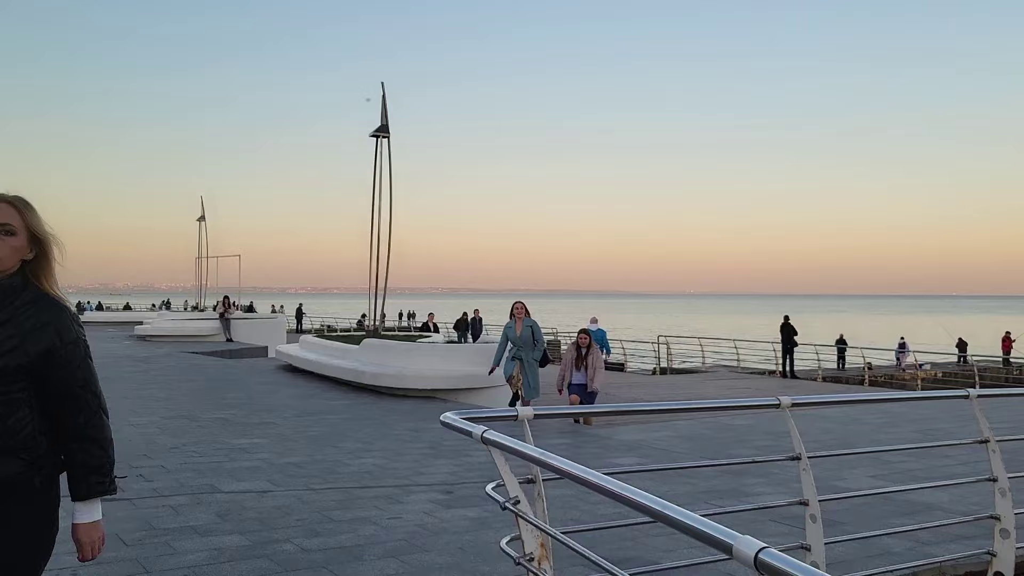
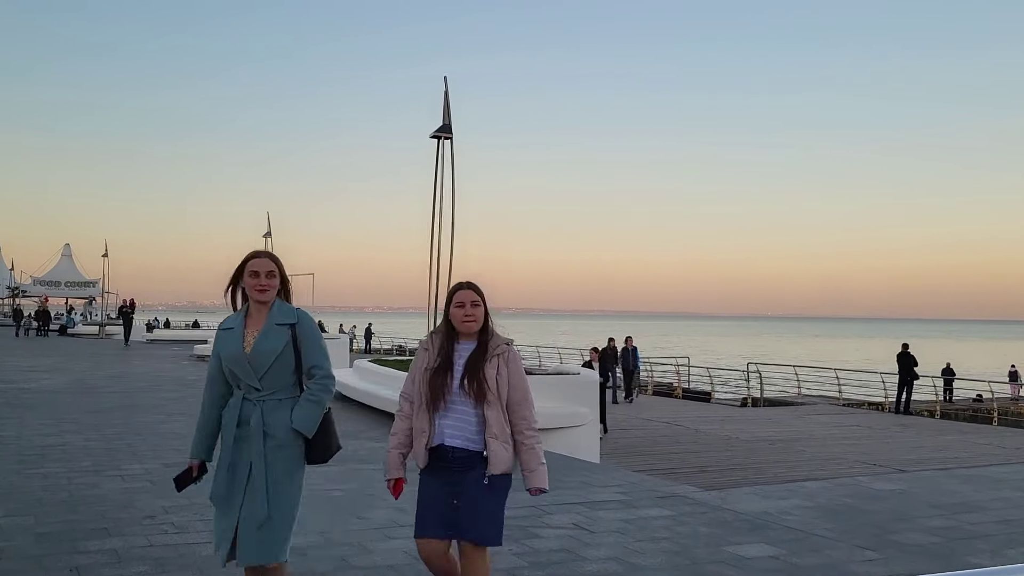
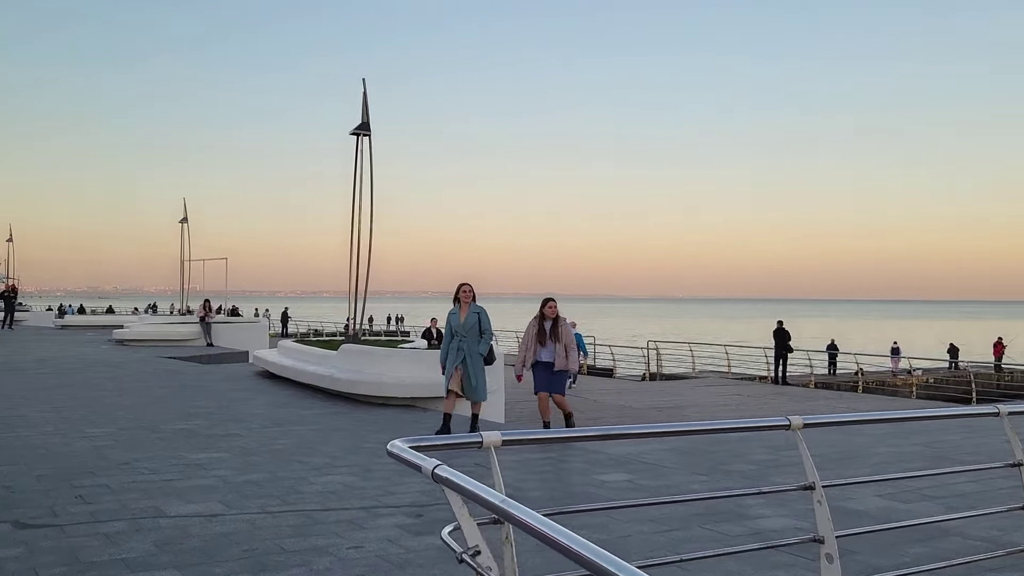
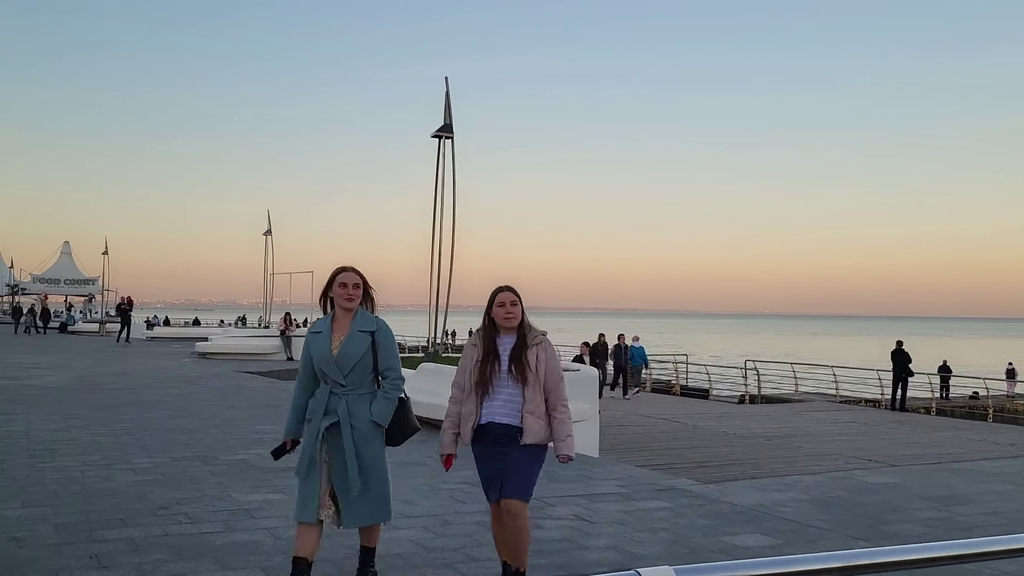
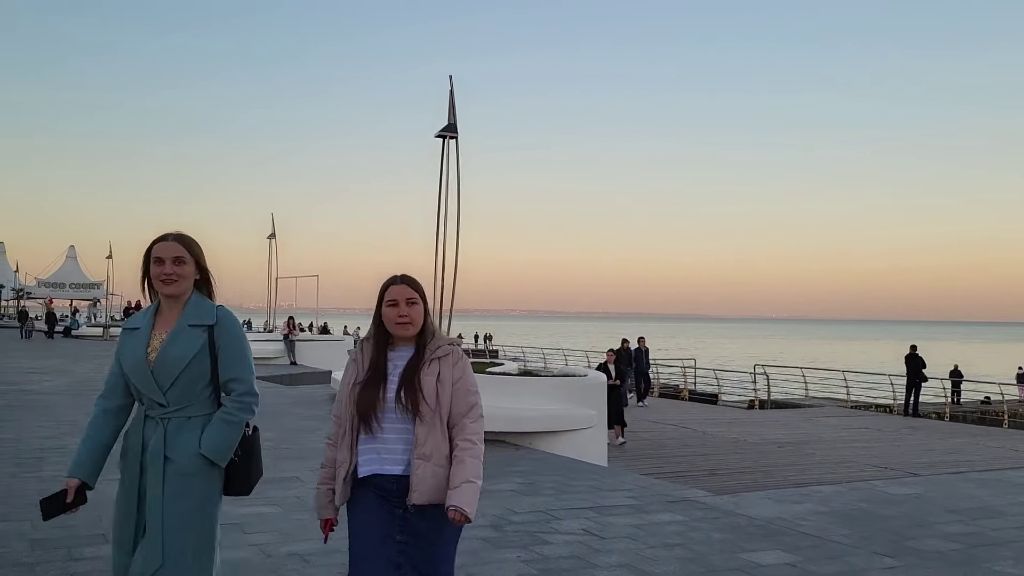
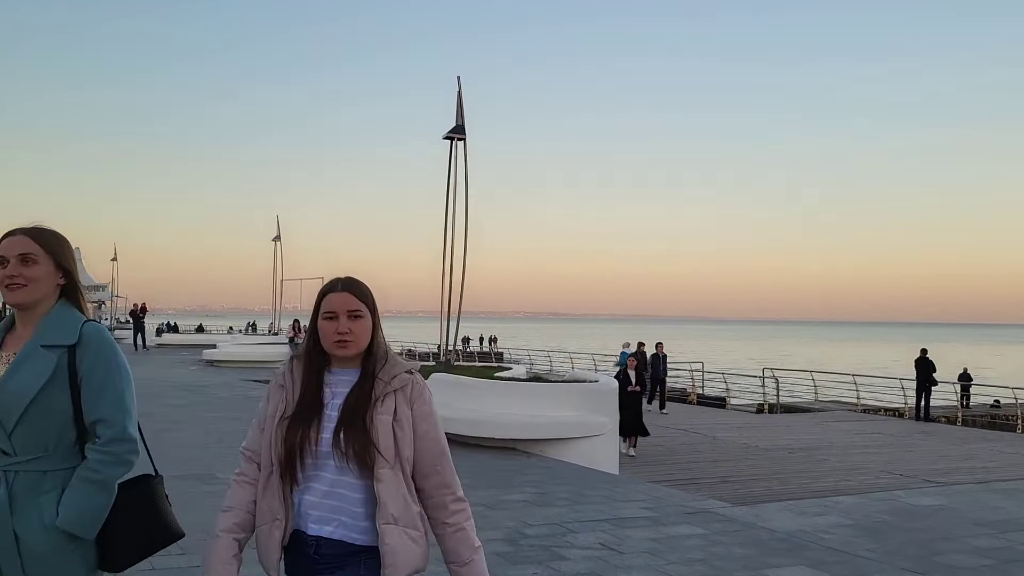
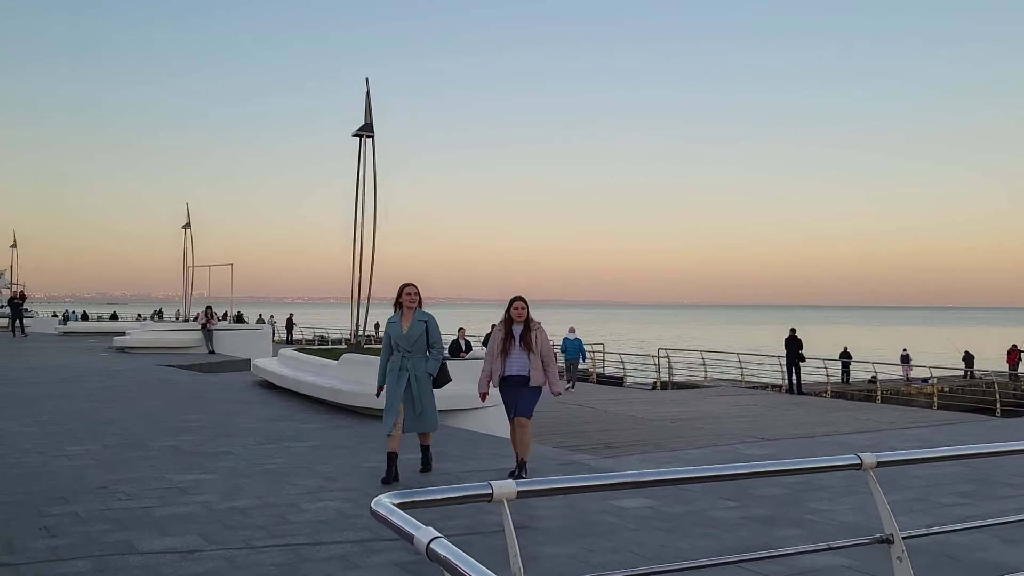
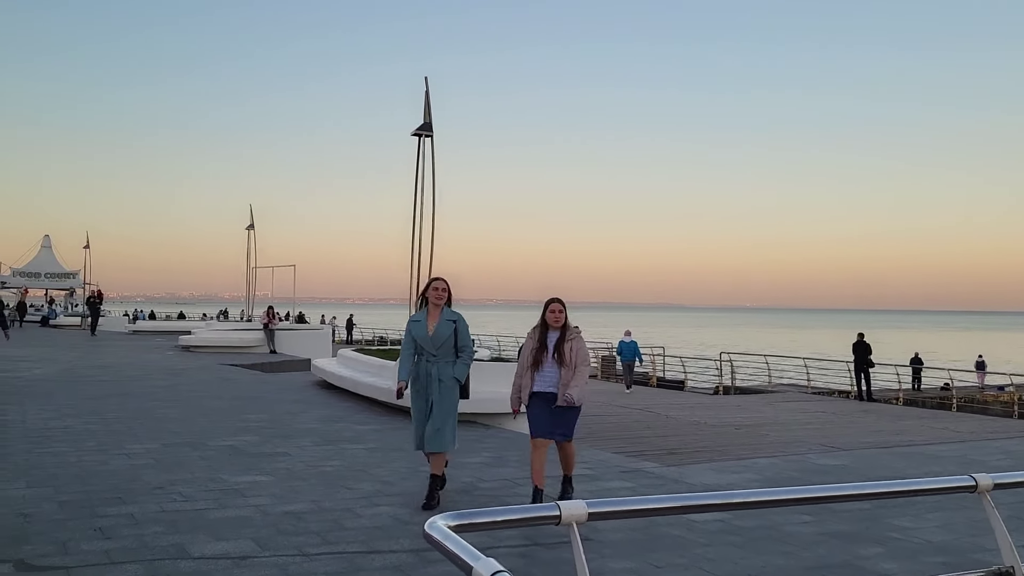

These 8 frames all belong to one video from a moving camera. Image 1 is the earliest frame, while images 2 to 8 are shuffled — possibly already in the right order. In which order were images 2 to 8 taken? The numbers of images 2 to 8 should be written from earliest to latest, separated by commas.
3, 7, 8, 4, 2, 5, 6
